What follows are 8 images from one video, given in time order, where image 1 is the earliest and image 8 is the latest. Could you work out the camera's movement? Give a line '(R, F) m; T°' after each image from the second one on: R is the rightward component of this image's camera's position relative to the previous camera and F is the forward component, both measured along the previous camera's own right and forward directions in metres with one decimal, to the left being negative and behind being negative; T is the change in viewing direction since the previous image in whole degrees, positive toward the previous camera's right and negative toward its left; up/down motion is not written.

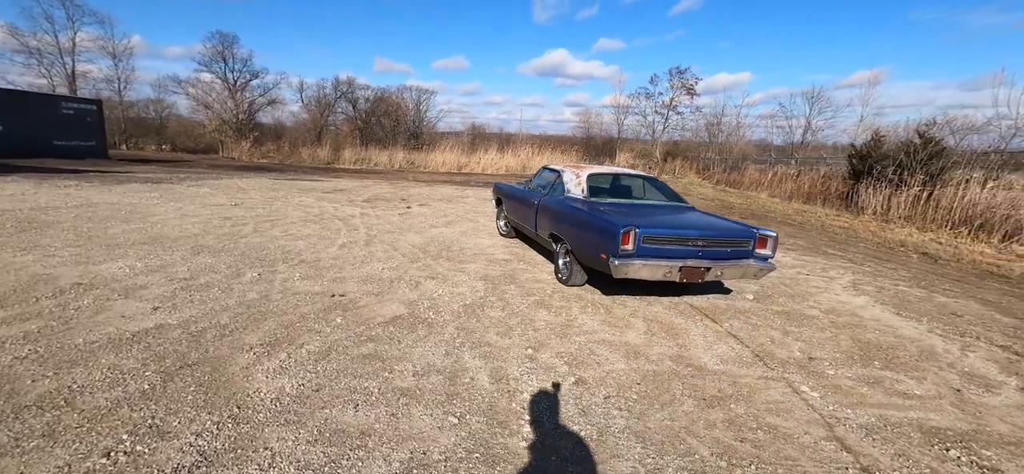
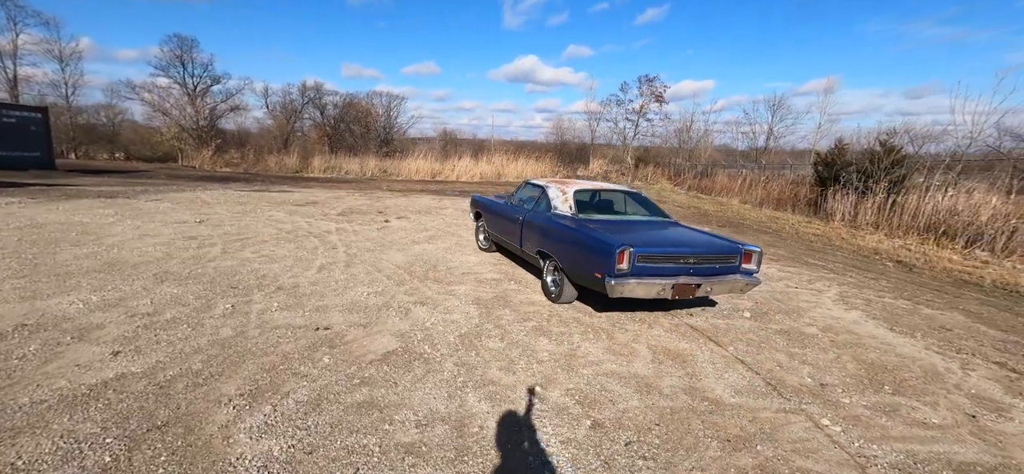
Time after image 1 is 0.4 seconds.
(-0.2, +0.2) m; +3°
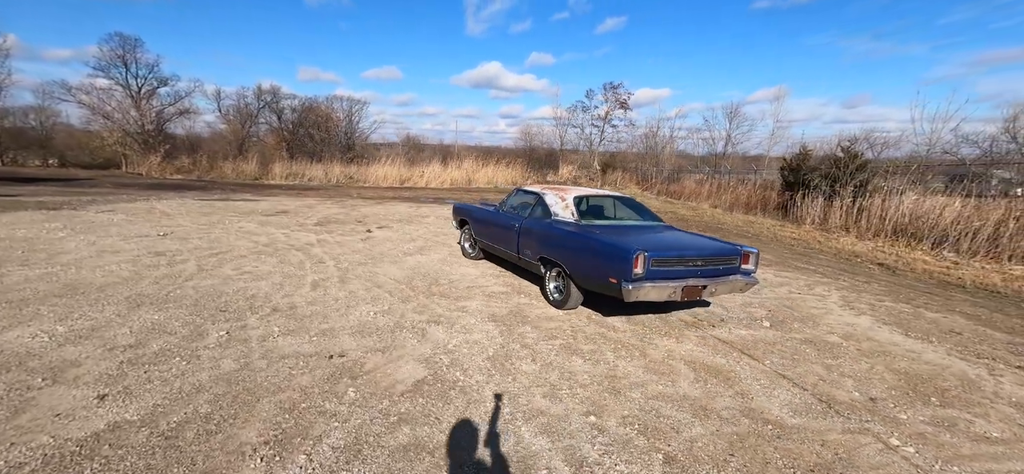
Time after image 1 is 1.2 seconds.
(-0.5, +0.3) m; +4°
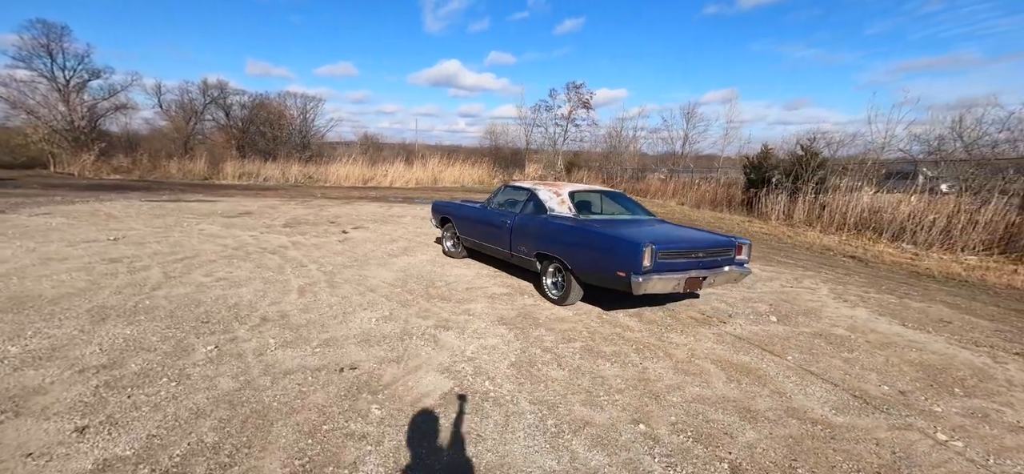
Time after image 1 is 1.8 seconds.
(-0.4, +0.2) m; +5°
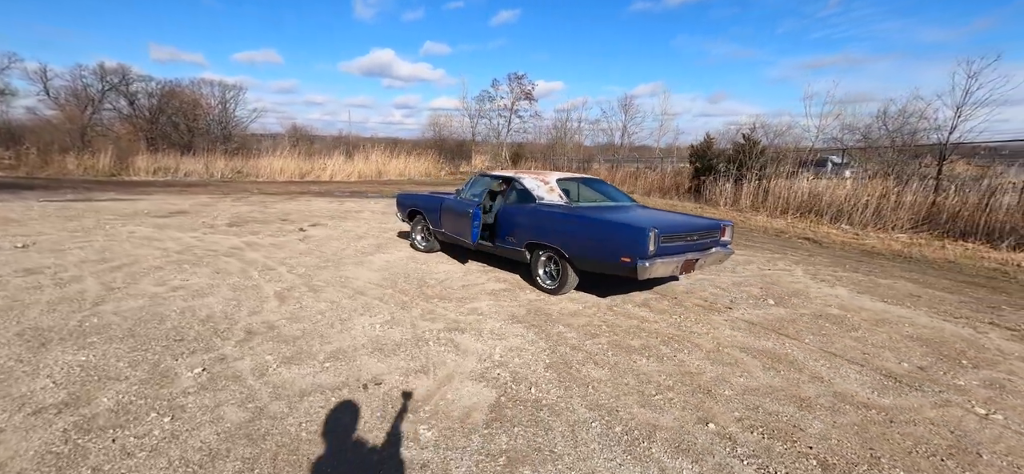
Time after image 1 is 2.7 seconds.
(-0.6, +0.3) m; +7°
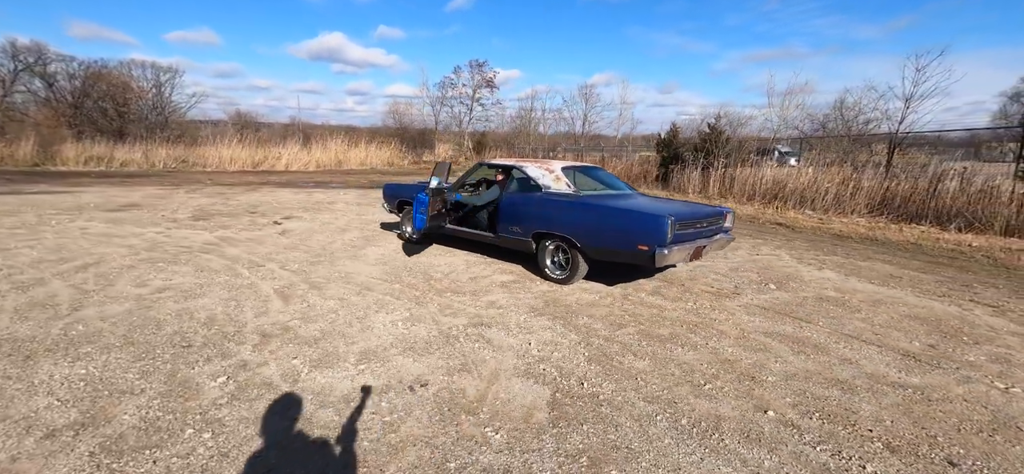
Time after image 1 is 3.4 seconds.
(-0.5, +0.1) m; +5°
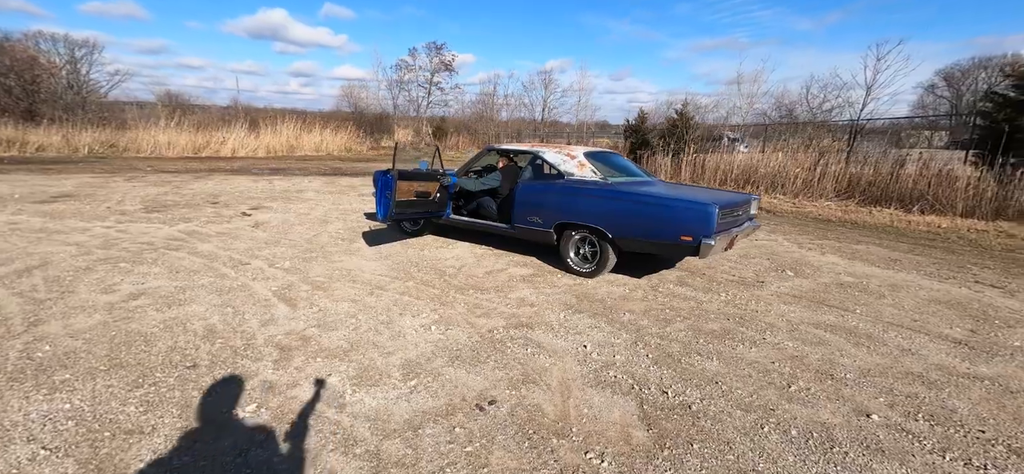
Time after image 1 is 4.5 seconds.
(-0.6, +0.4) m; +5°
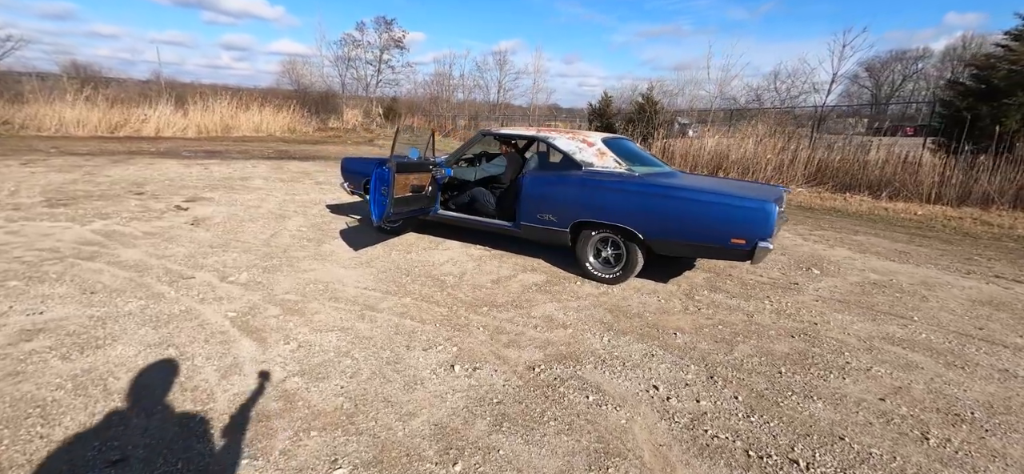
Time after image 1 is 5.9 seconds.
(-0.5, +0.7) m; +6°
